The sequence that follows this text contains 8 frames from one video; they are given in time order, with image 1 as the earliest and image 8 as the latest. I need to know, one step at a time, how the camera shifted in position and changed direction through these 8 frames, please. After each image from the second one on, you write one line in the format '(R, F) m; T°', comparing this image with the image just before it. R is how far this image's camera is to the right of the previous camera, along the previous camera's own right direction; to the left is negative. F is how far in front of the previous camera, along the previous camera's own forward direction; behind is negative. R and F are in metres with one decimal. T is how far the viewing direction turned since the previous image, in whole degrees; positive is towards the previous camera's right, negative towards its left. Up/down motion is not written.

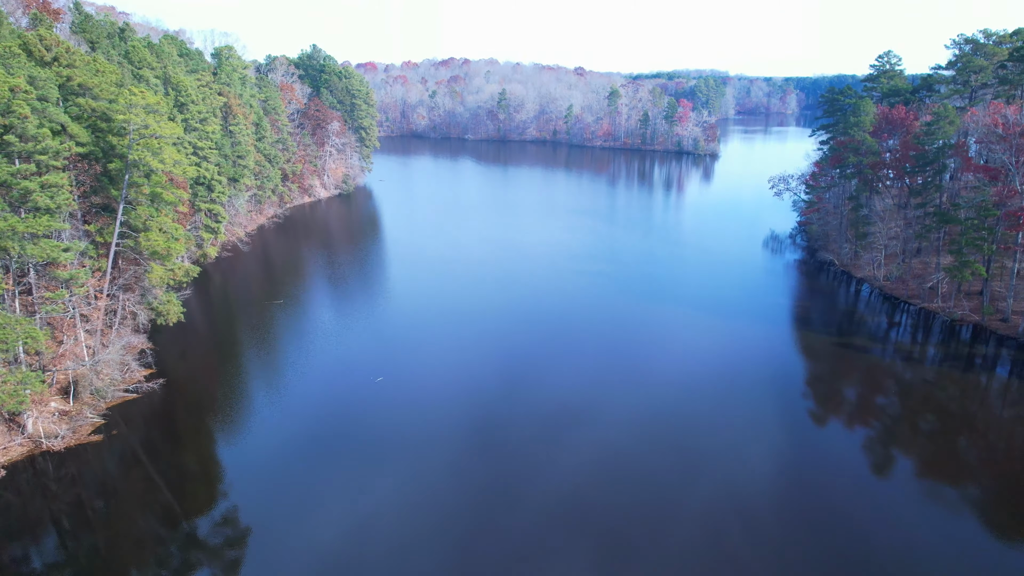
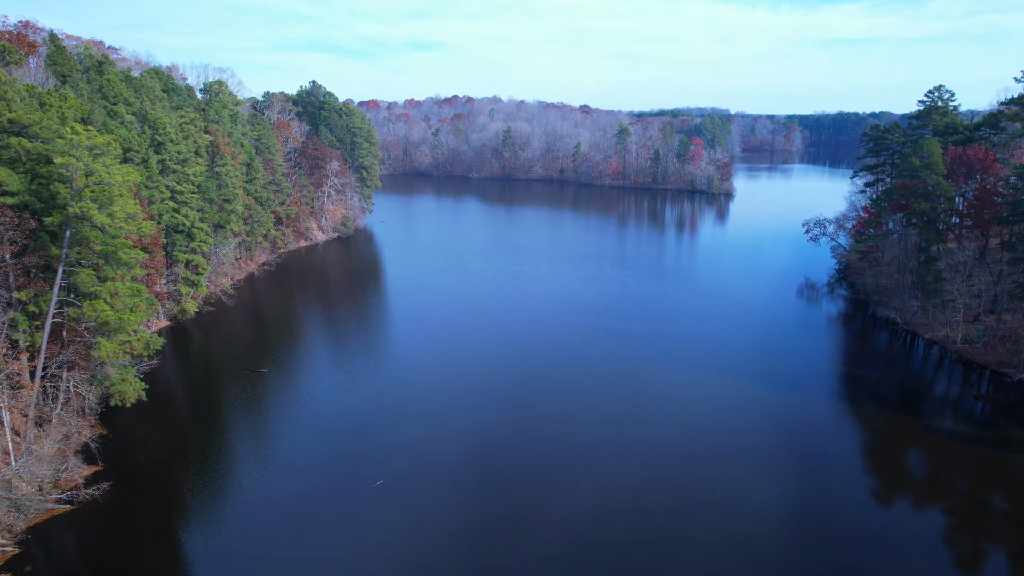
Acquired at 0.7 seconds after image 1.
(-0.7, +3.6) m; 0°
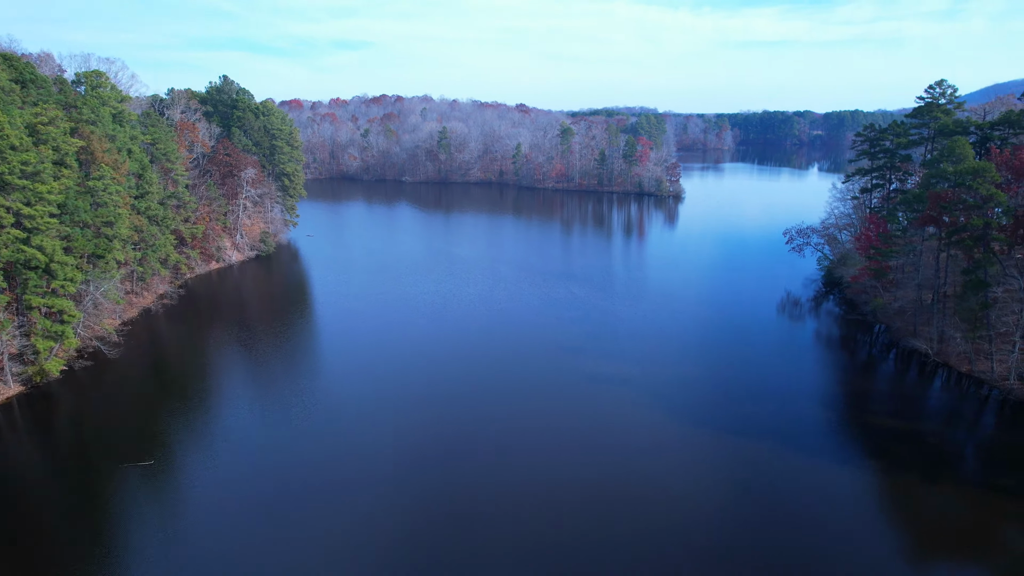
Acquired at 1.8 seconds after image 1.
(-1.0, +5.4) m; +6°
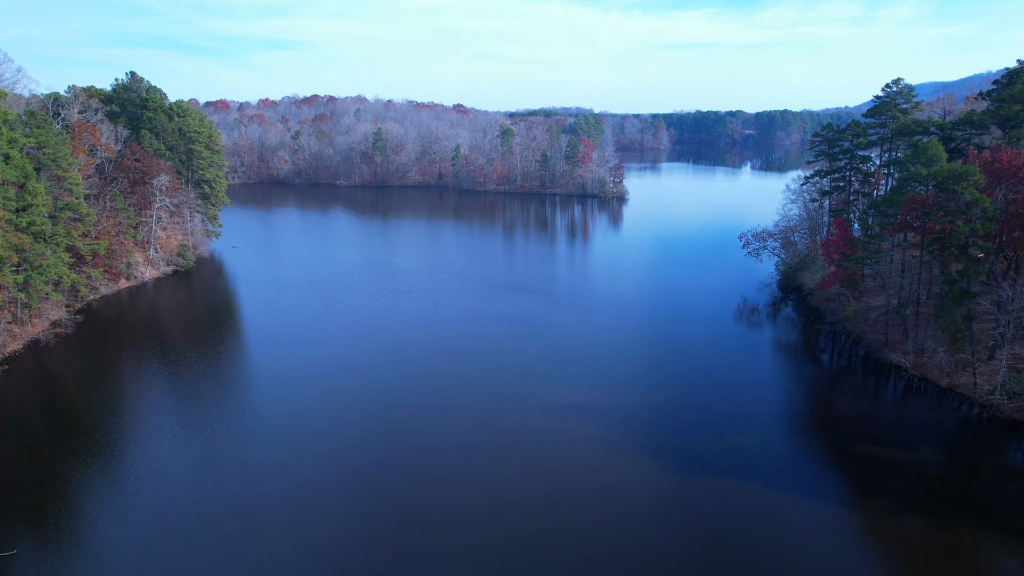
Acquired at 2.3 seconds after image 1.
(-0.2, +2.5) m; +5°
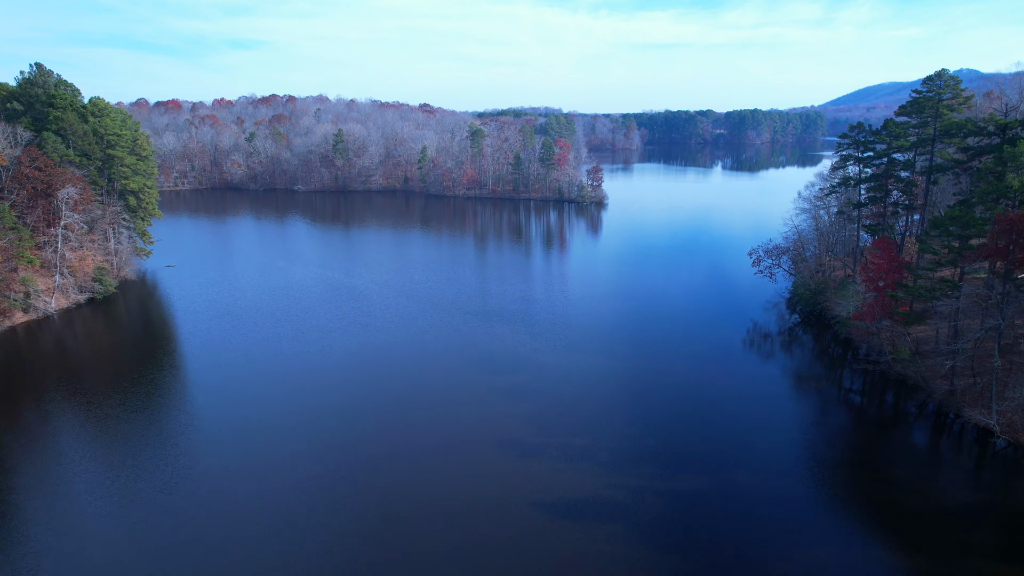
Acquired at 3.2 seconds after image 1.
(-0.2, +5.1) m; +2°
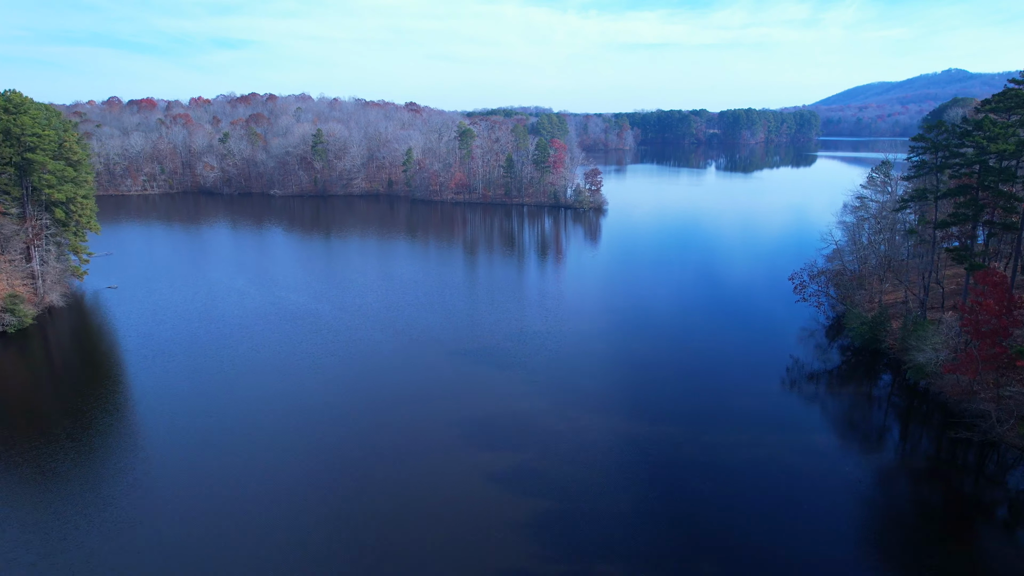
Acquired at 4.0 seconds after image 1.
(-0.2, +5.3) m; +1°
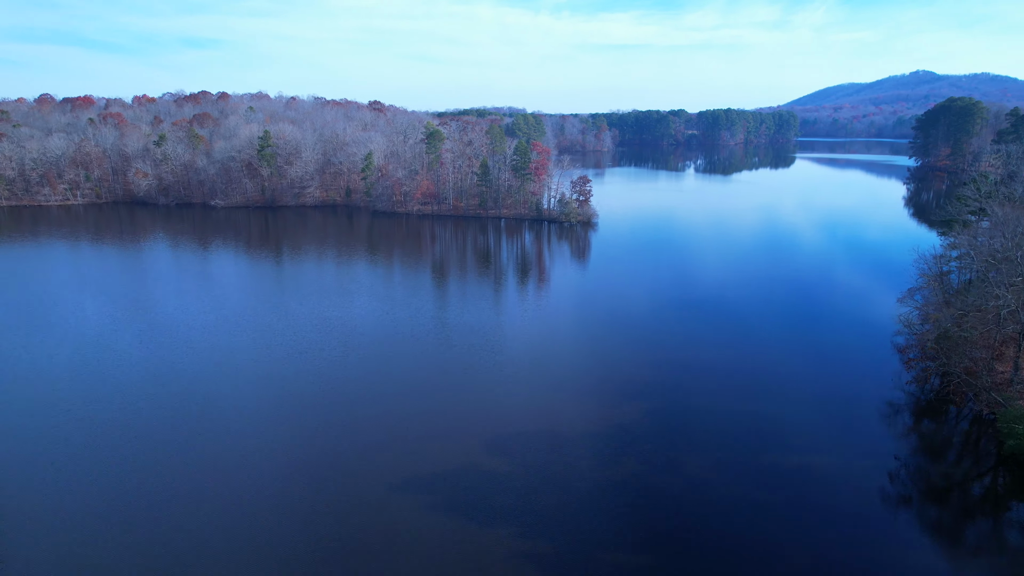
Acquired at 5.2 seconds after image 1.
(-0.1, +8.9) m; +2°
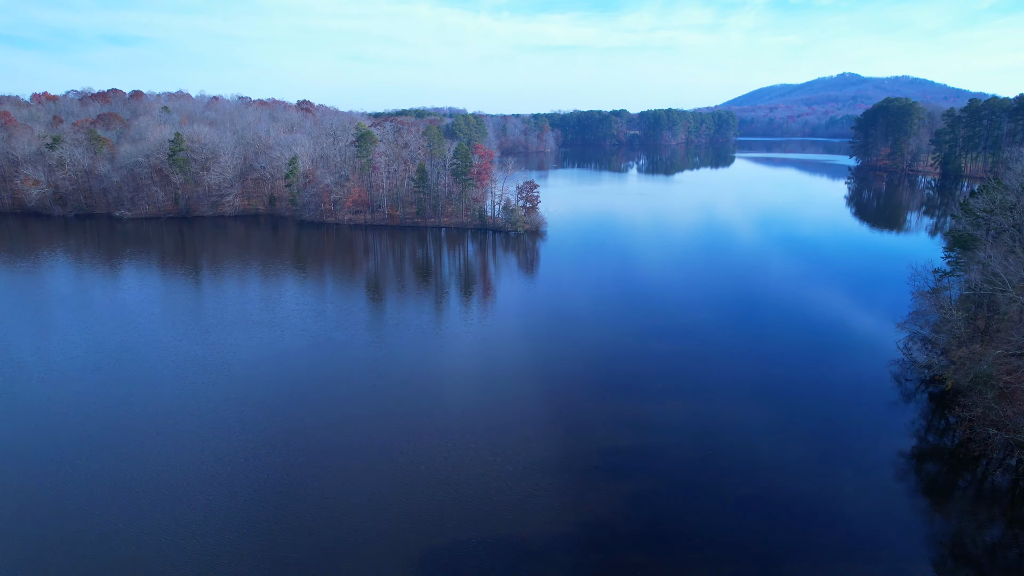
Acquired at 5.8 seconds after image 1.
(+0.2, +4.8) m; +5°
